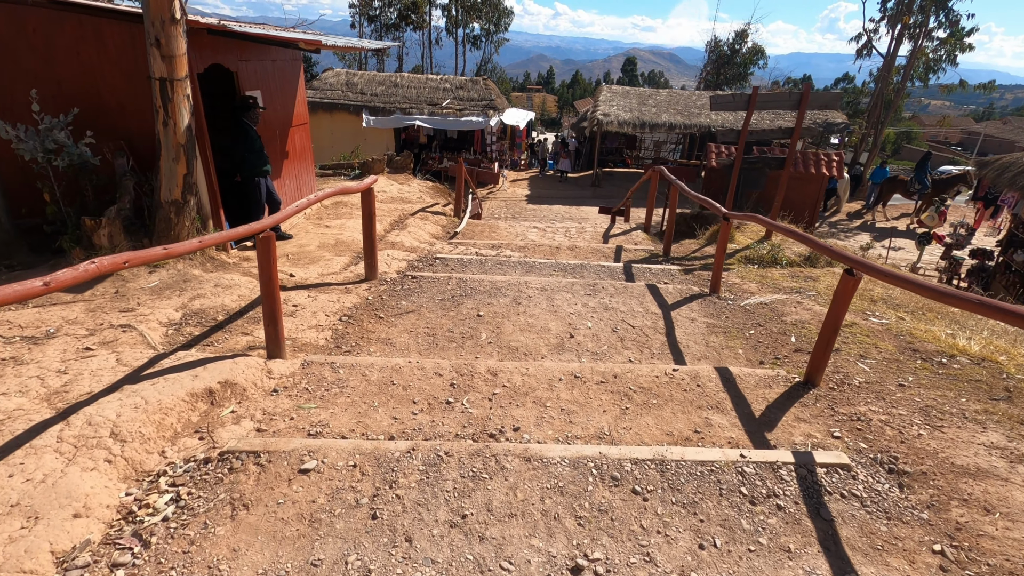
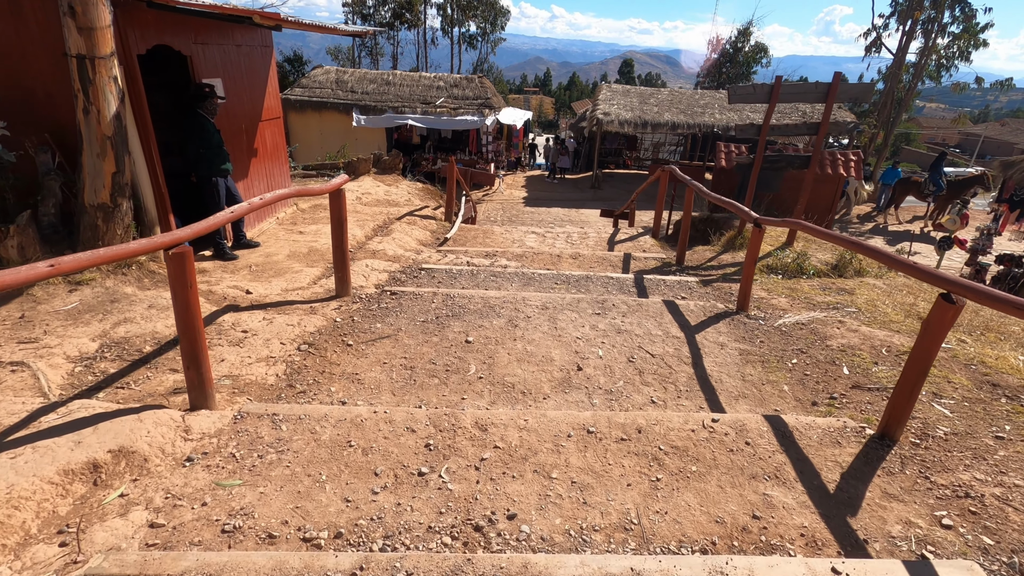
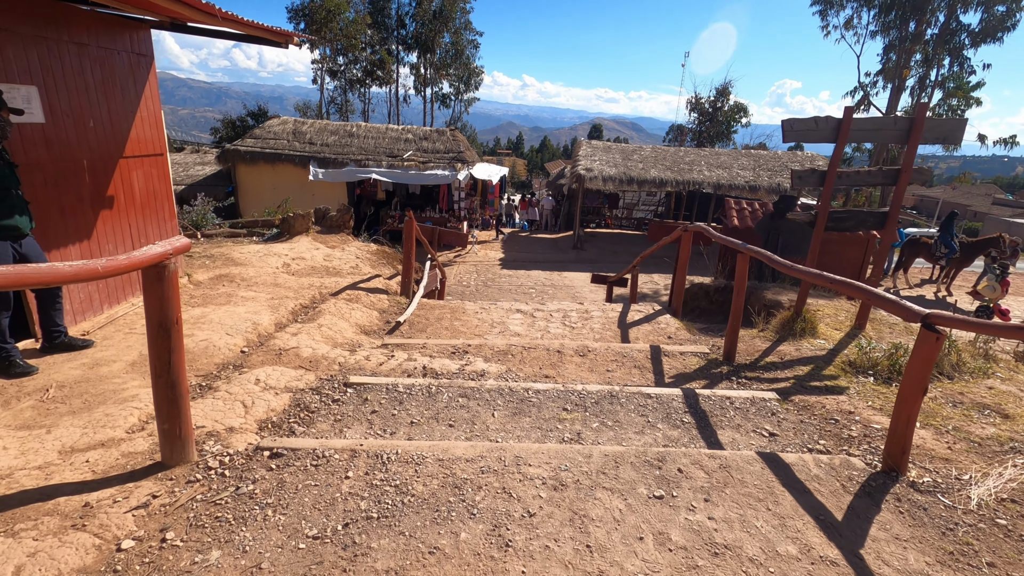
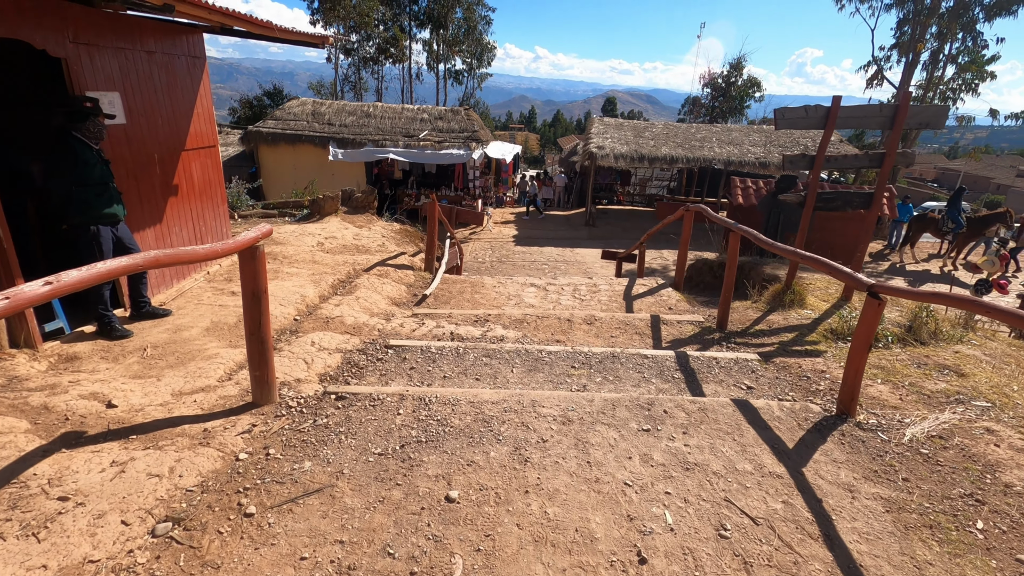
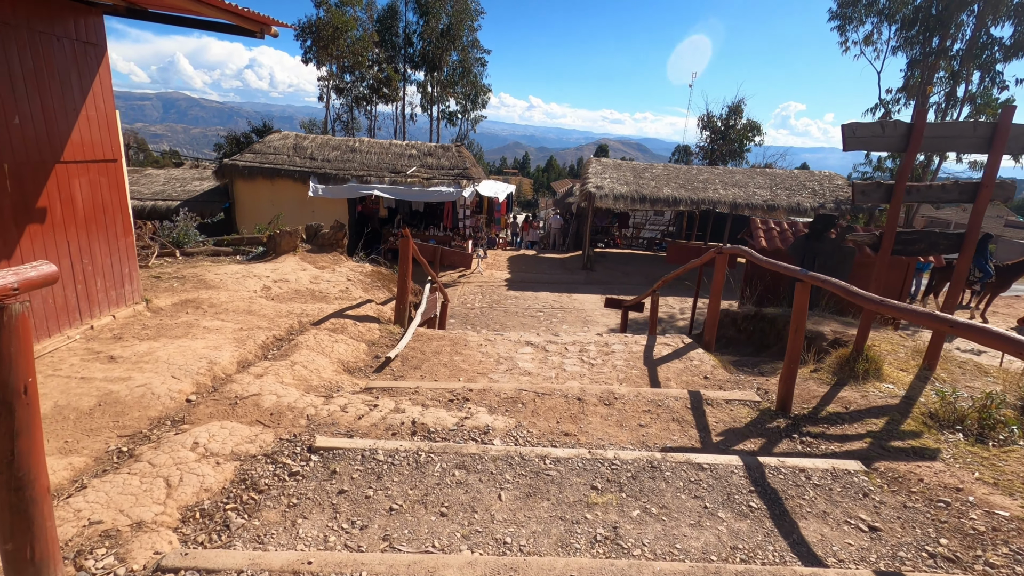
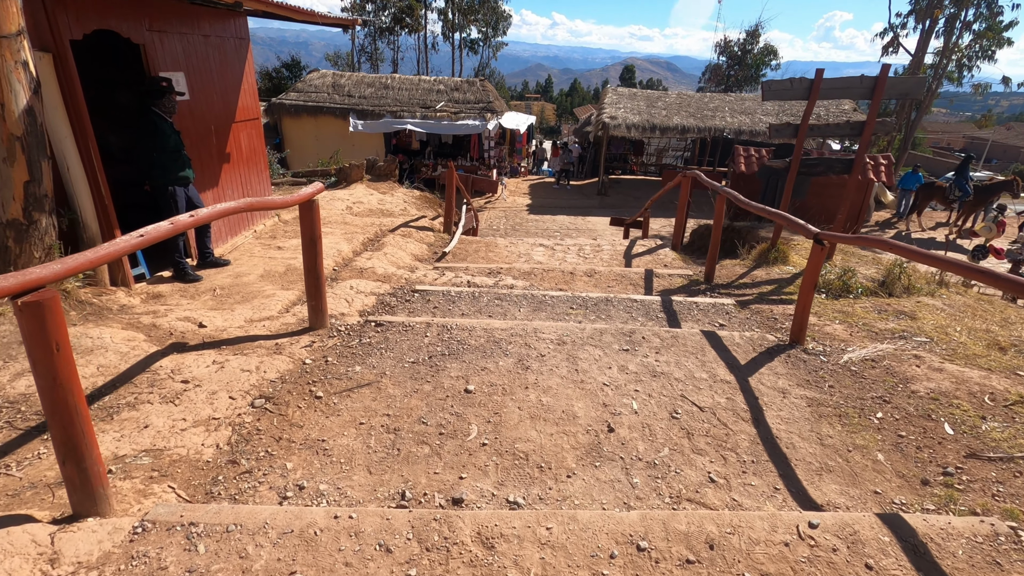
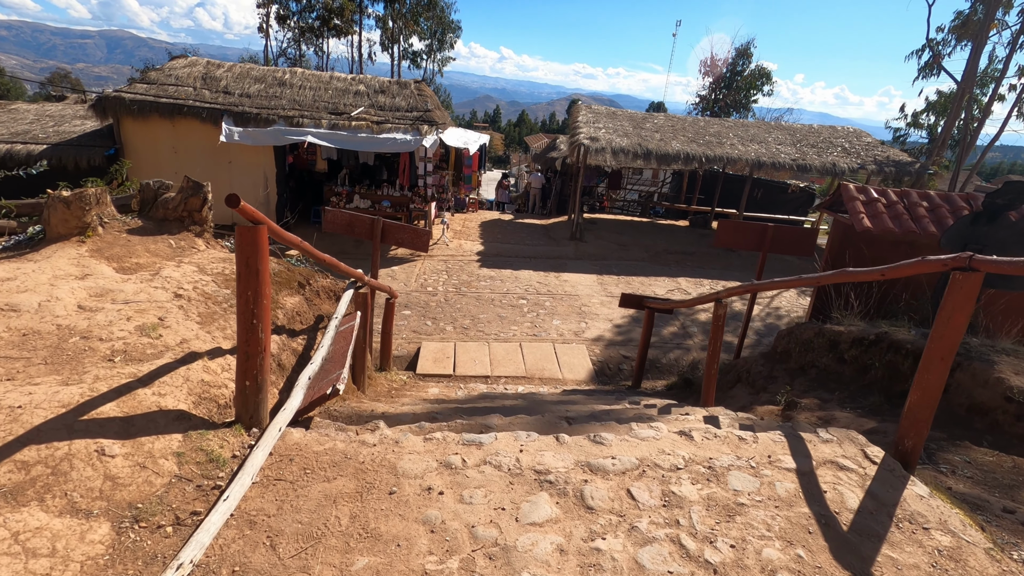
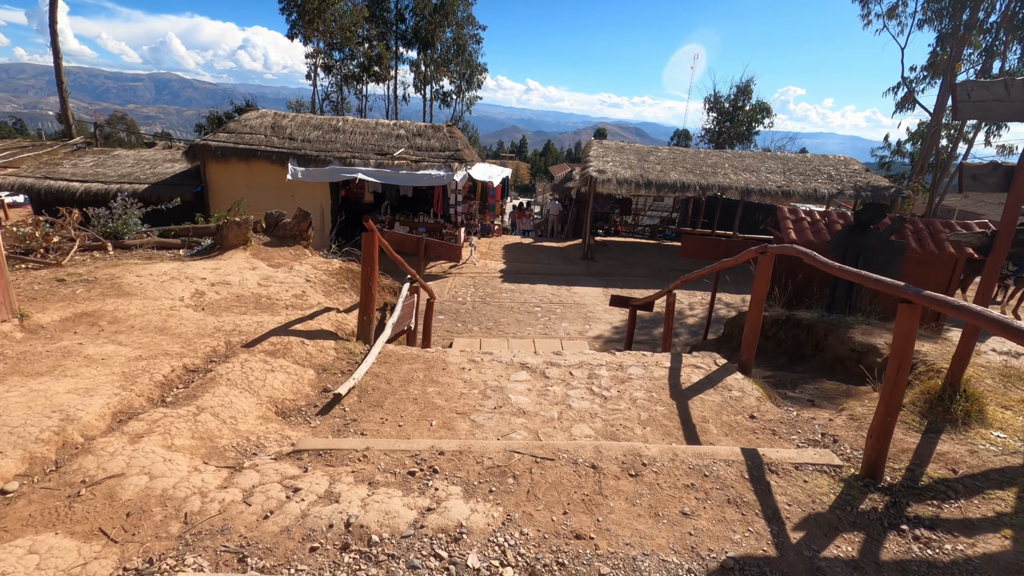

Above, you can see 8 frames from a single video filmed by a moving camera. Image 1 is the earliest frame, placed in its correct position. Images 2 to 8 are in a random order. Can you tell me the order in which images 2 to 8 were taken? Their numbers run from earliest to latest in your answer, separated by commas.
2, 6, 4, 3, 5, 8, 7
